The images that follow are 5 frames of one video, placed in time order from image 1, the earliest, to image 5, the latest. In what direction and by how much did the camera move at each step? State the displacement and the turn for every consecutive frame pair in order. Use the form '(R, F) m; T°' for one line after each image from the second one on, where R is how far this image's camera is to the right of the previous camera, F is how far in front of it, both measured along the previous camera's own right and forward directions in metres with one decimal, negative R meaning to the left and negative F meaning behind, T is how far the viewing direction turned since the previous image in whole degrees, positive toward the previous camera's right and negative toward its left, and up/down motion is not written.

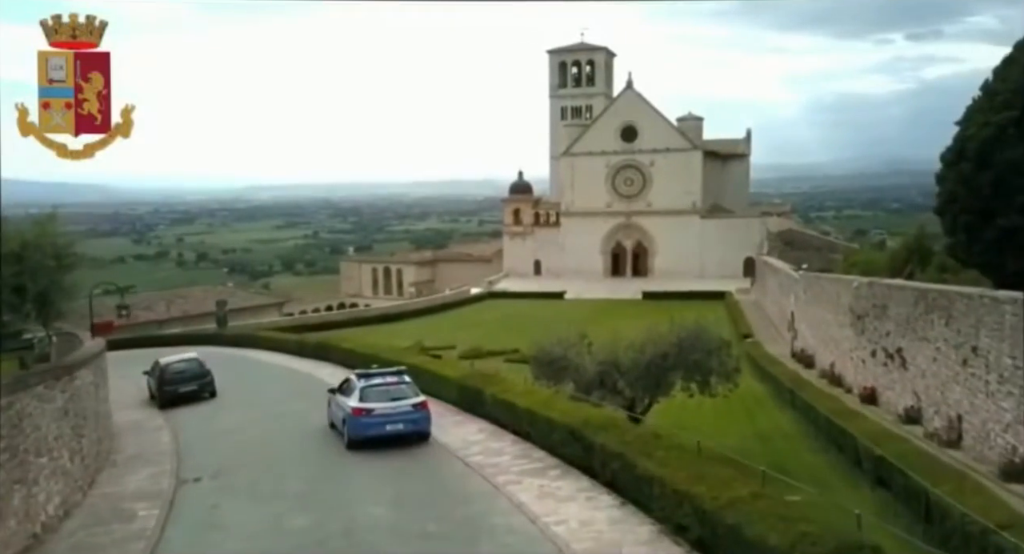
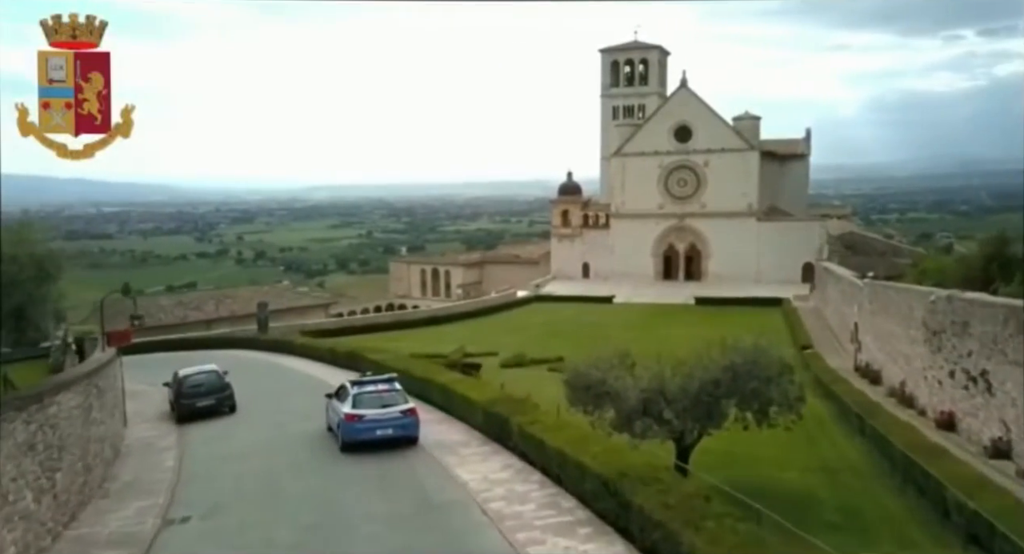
(+0.2, +1.1) m; -4°
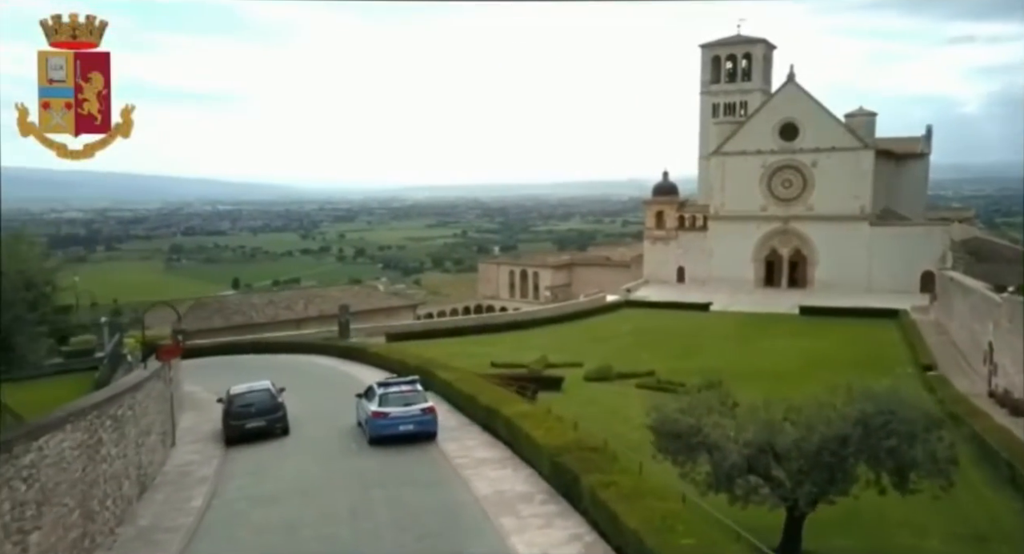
(+0.2, +1.6) m; -7°
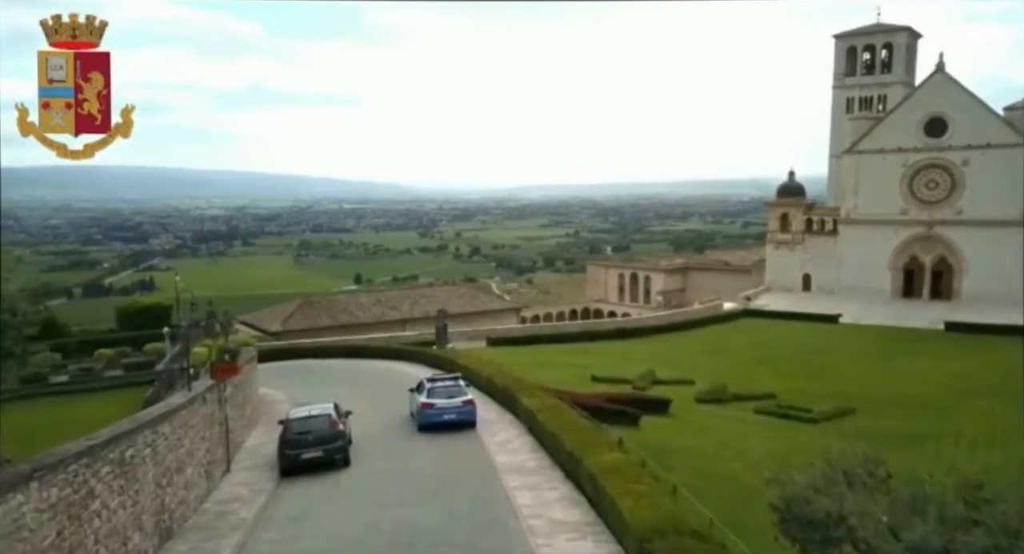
(+0.3, +1.8) m; -9°
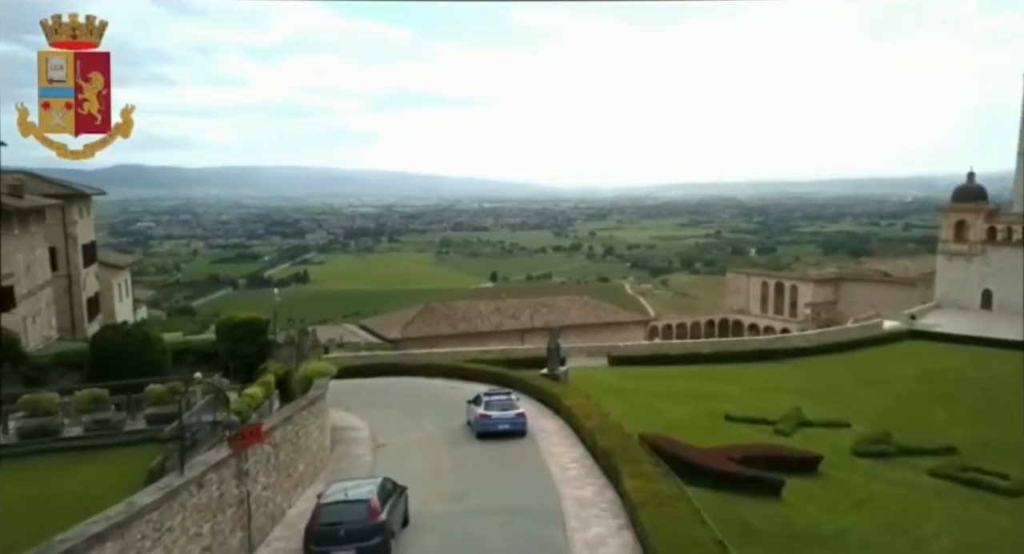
(+0.4, +2.8) m; -10°
